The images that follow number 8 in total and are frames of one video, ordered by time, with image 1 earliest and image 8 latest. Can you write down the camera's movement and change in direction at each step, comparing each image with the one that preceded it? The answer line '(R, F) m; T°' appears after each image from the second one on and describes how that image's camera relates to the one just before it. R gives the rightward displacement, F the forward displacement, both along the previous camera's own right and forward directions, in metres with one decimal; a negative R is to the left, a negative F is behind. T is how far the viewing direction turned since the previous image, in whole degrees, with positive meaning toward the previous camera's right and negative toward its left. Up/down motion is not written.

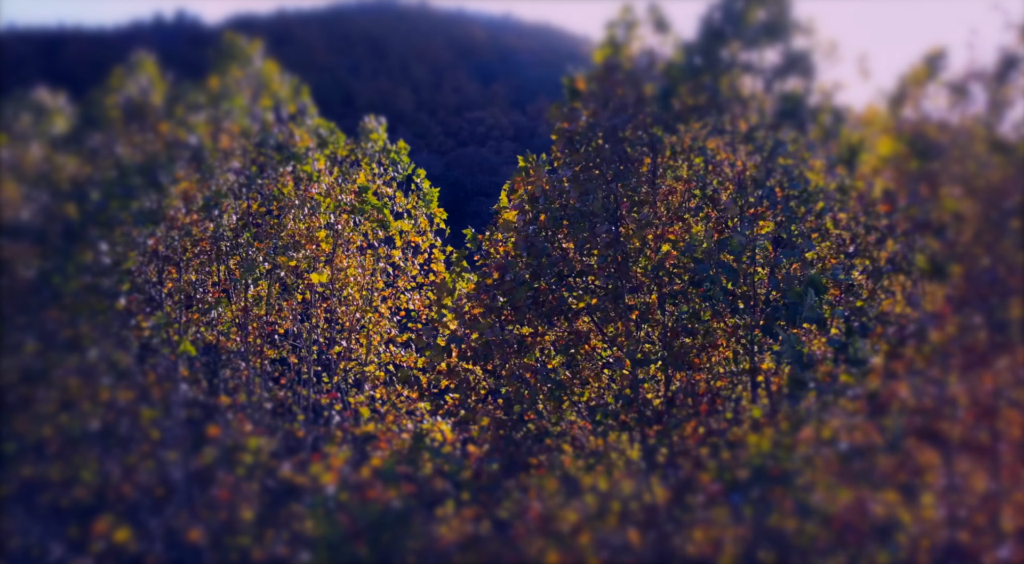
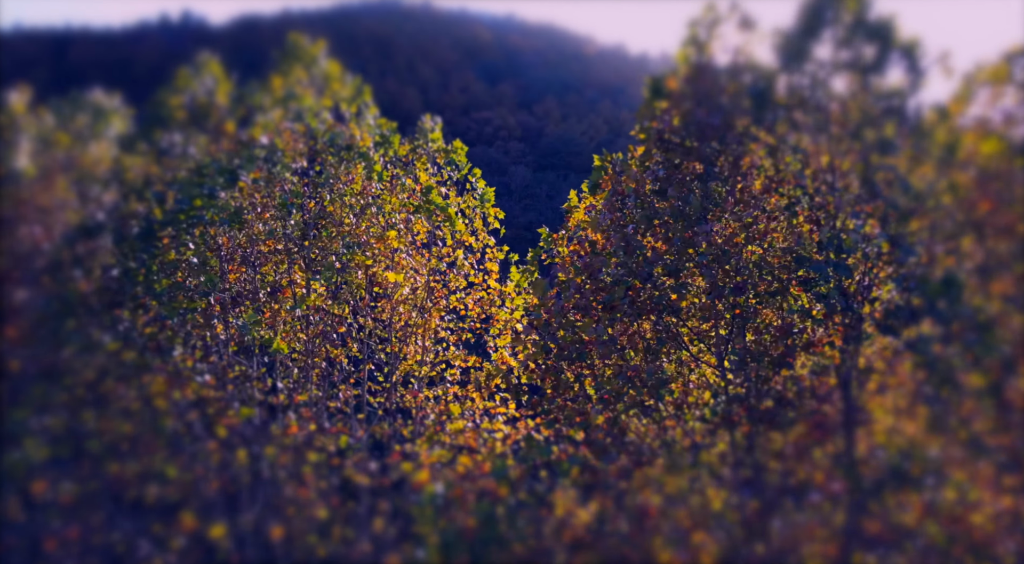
(-0.4, 0.0) m; 0°
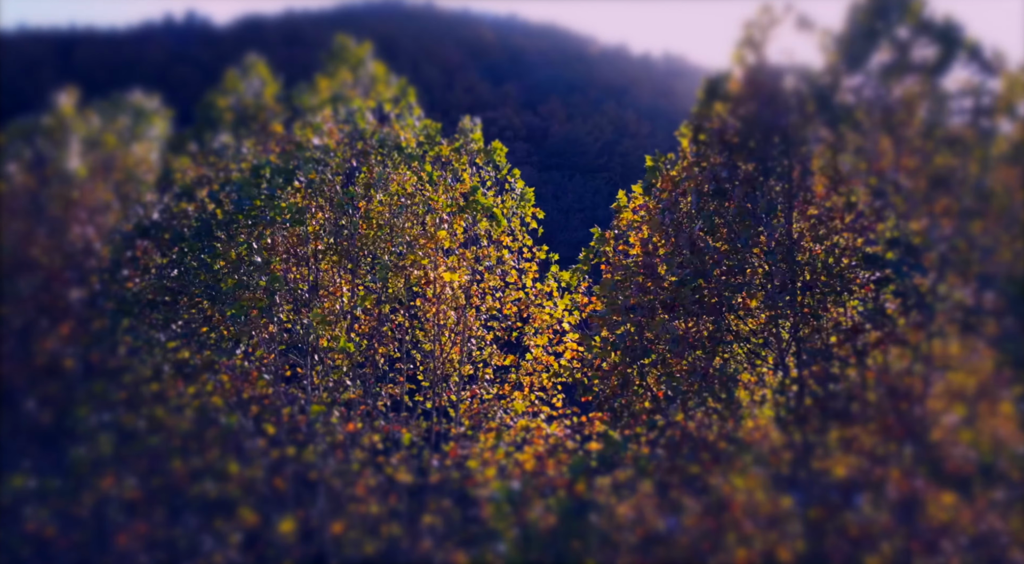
(-0.3, -0.1) m; 0°
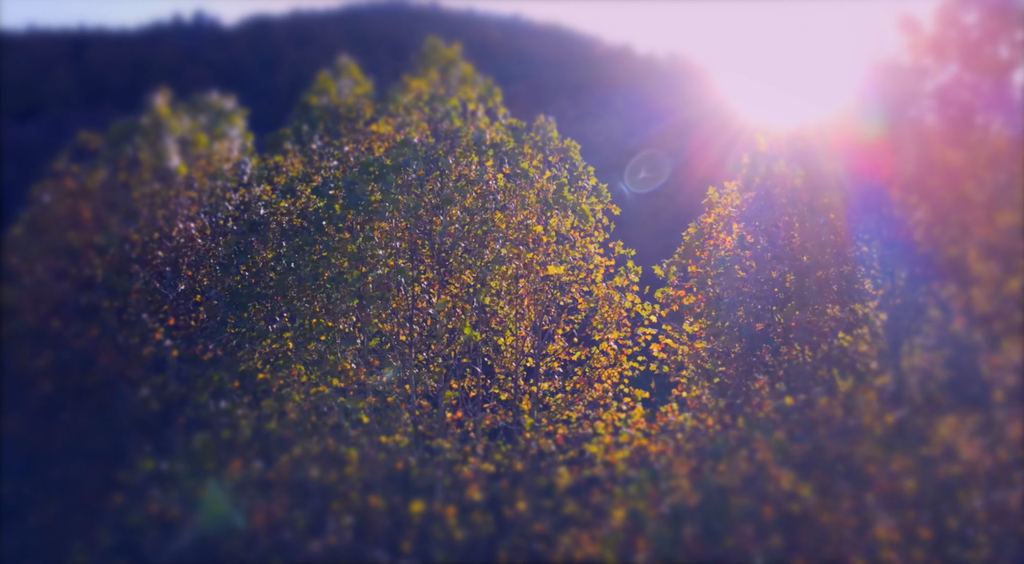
(-0.6, -0.2) m; 0°
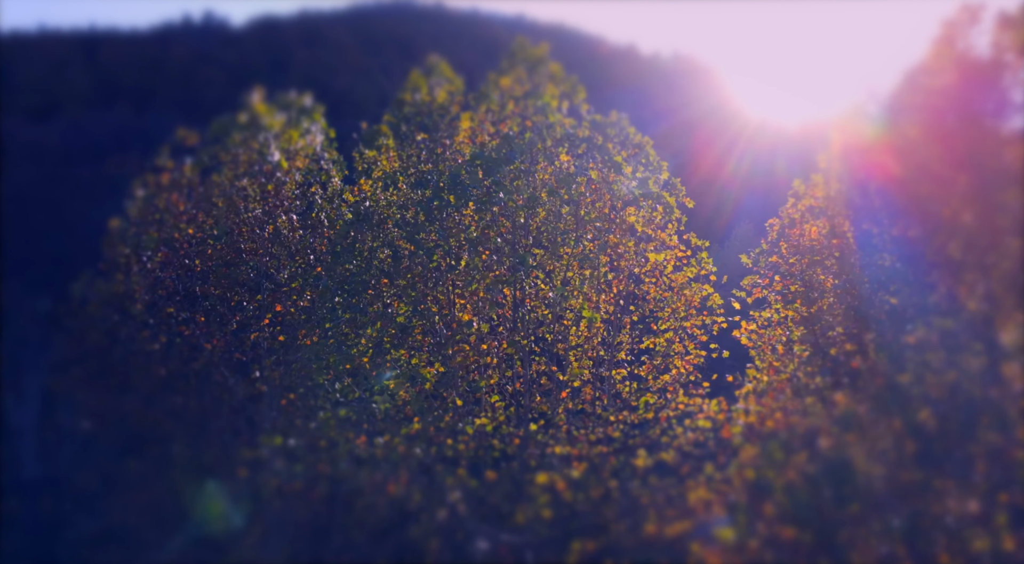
(-0.7, -0.3) m; 0°
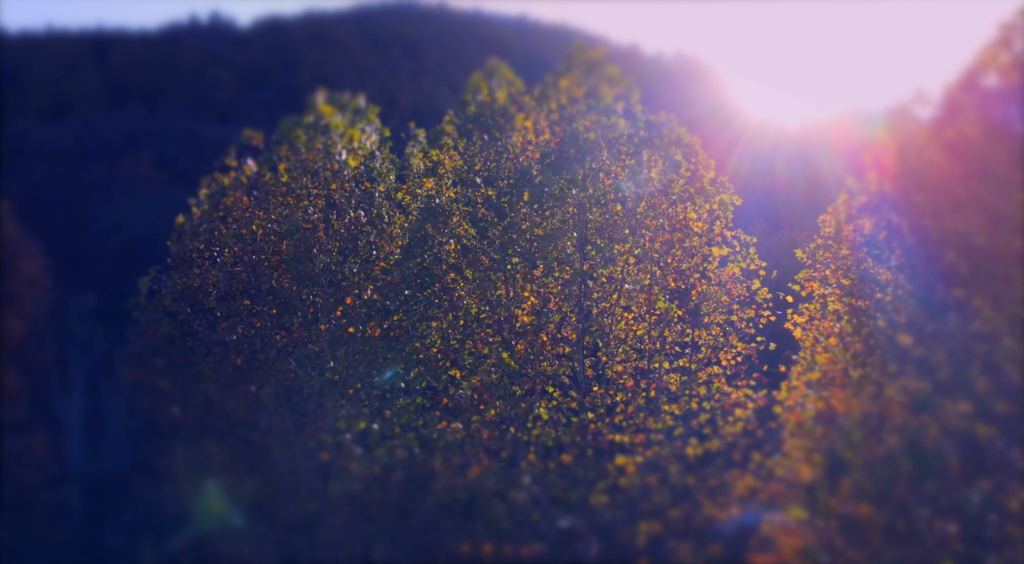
(-0.5, -0.2) m; 0°
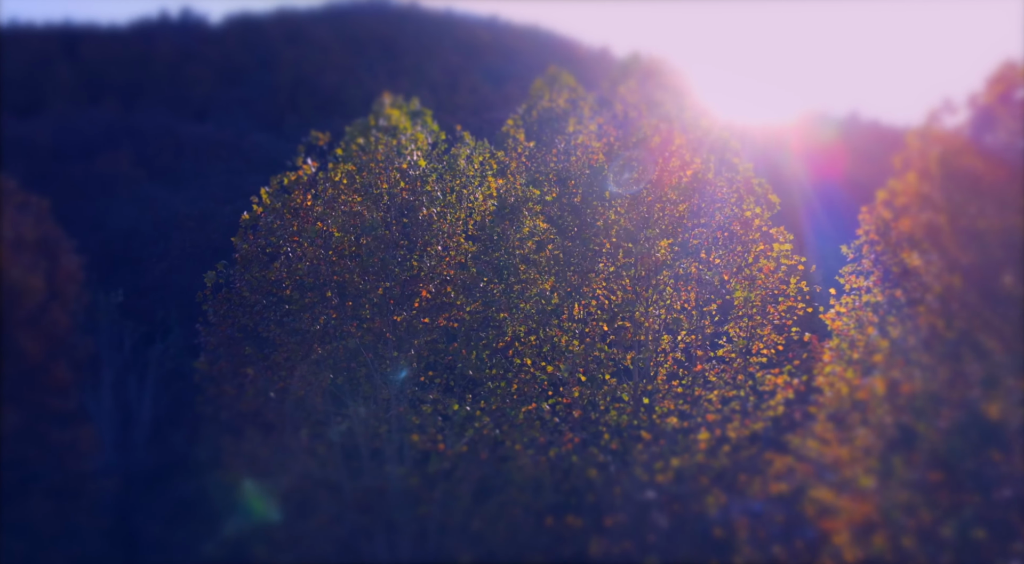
(-0.8, -0.4) m; +2°
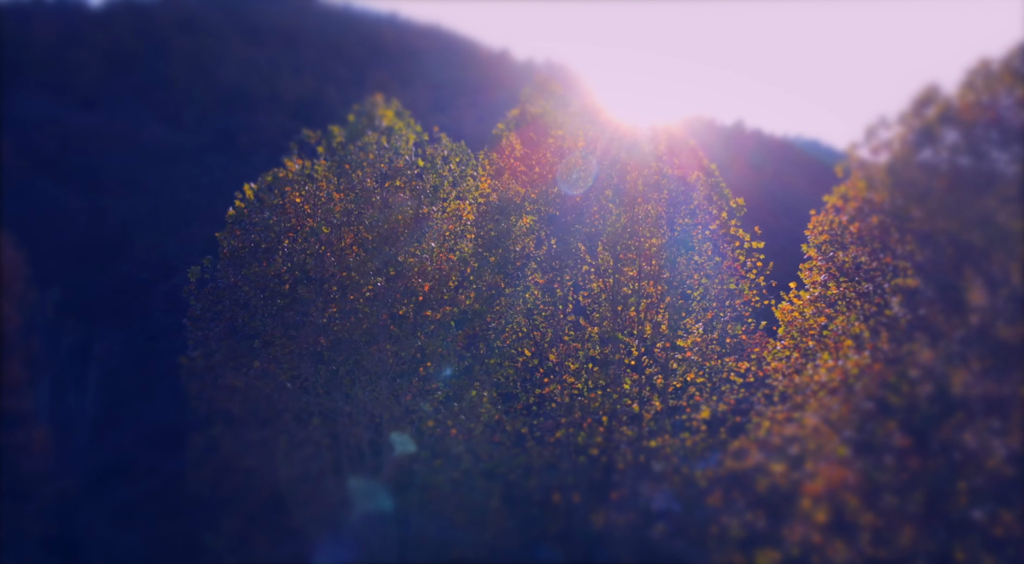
(-0.9, -0.3) m; +8°
